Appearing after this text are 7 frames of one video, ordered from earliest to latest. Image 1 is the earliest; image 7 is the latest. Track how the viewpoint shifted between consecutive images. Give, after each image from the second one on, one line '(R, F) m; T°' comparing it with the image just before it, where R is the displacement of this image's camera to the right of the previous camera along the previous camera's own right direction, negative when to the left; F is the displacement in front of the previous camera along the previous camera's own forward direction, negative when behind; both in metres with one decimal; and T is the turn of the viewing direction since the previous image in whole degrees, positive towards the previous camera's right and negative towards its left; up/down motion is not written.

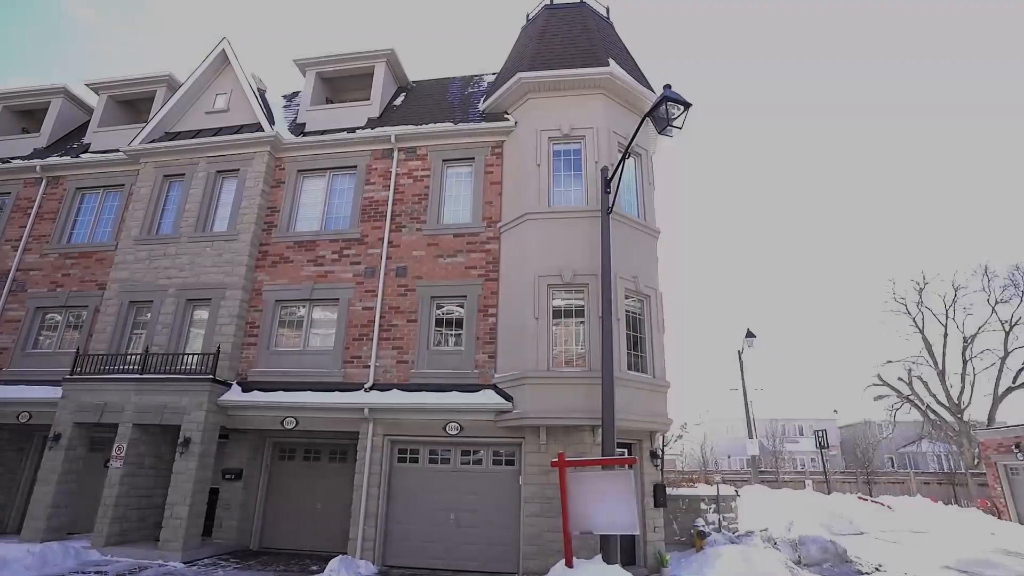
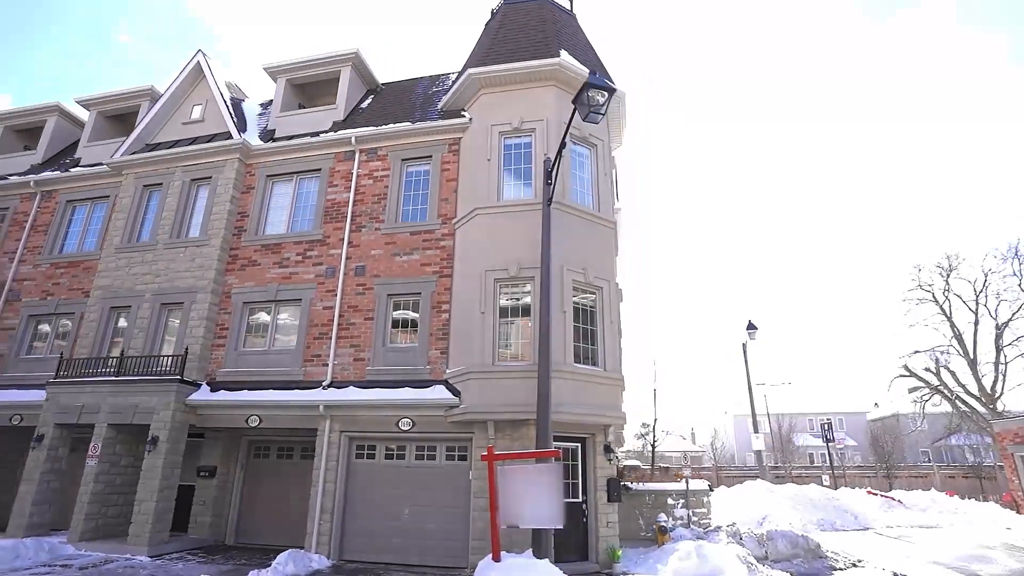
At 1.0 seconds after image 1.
(+1.8, +0.1) m; -4°
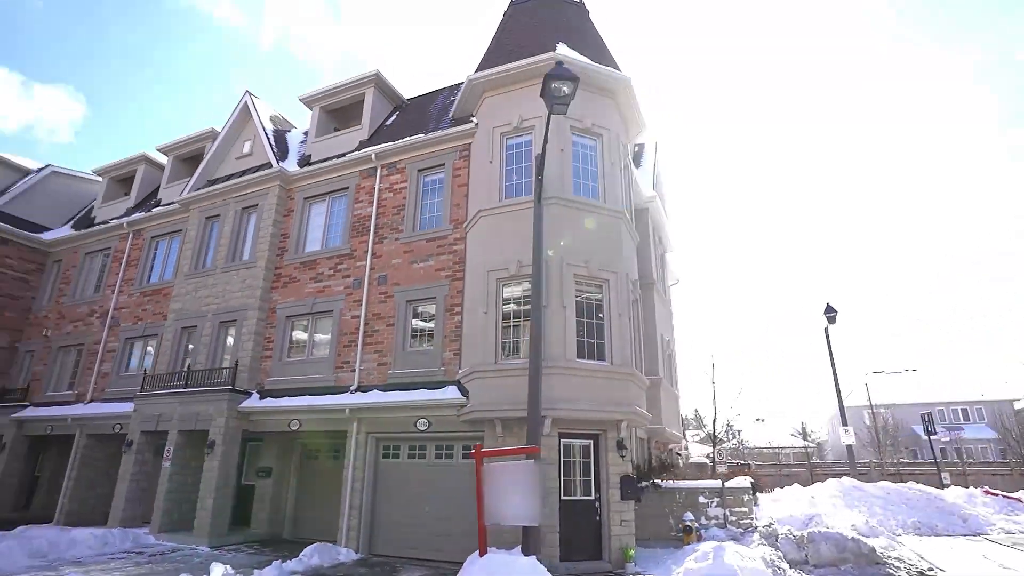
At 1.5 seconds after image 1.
(+2.0, +0.1) m; -10°
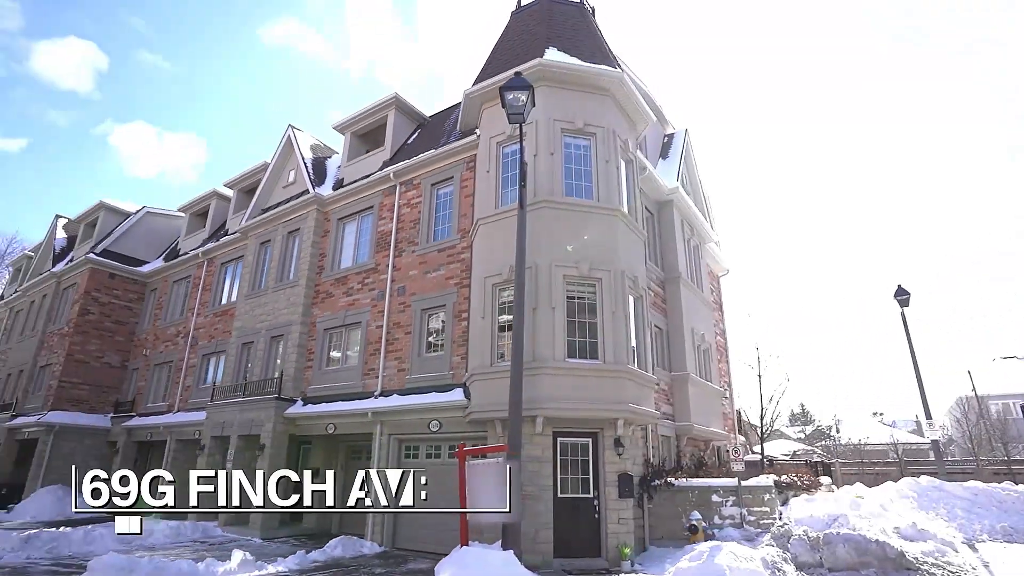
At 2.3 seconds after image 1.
(+2.1, -0.2) m; -10°
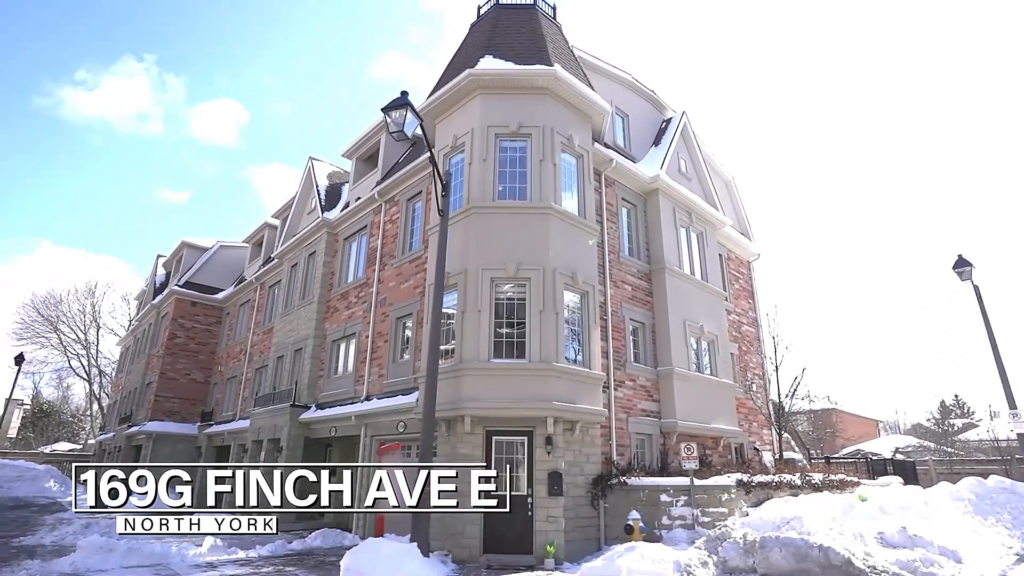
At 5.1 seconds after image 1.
(+3.9, +0.1) m; -12°
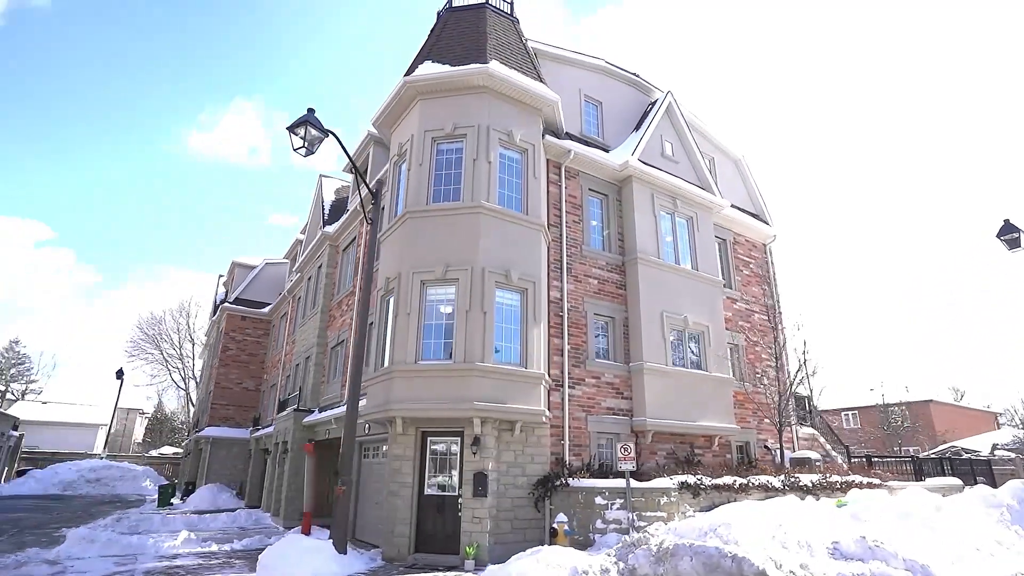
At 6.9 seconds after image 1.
(+3.4, +0.4) m; -10°
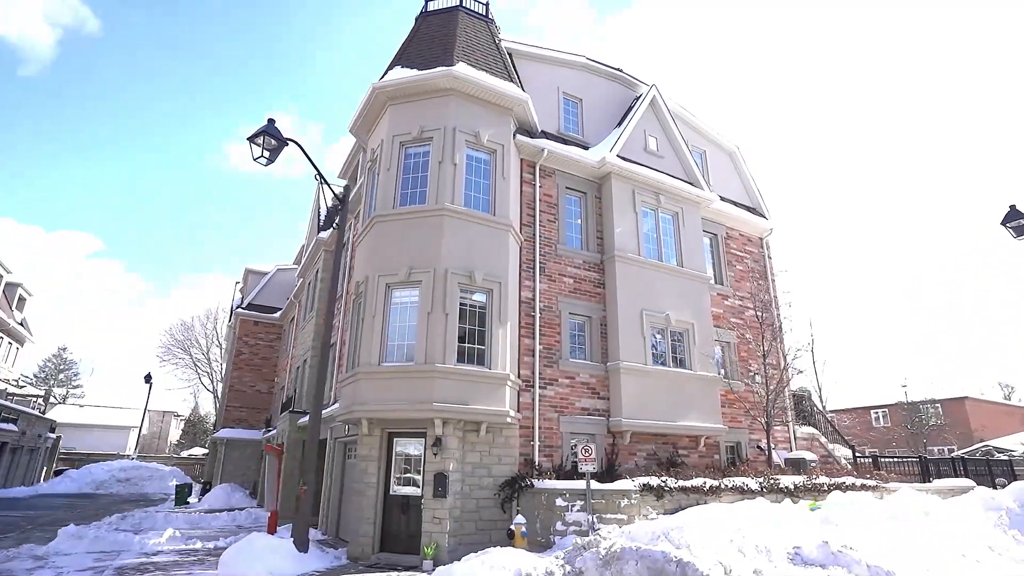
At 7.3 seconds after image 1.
(+1.5, +0.1) m; -3°
